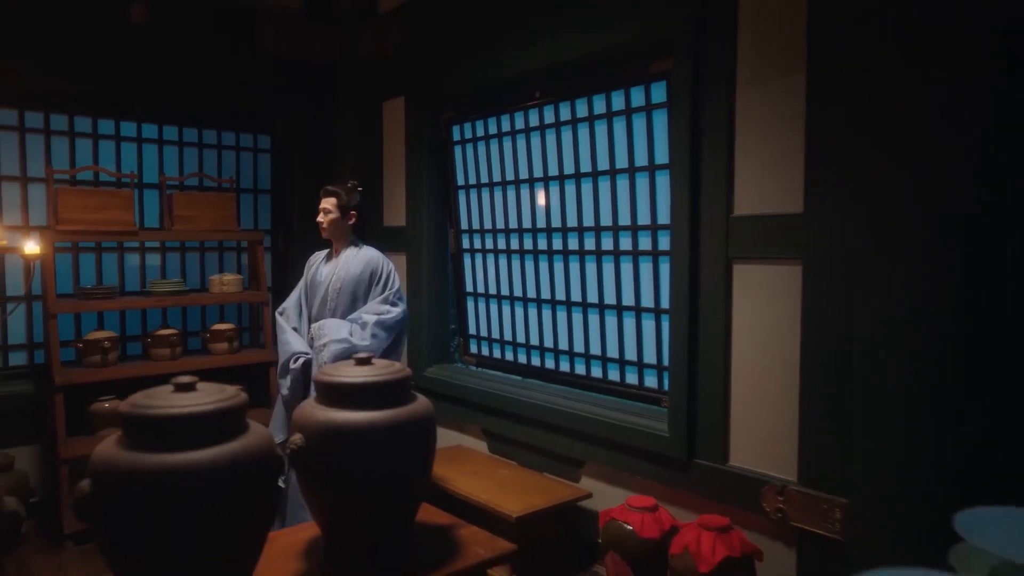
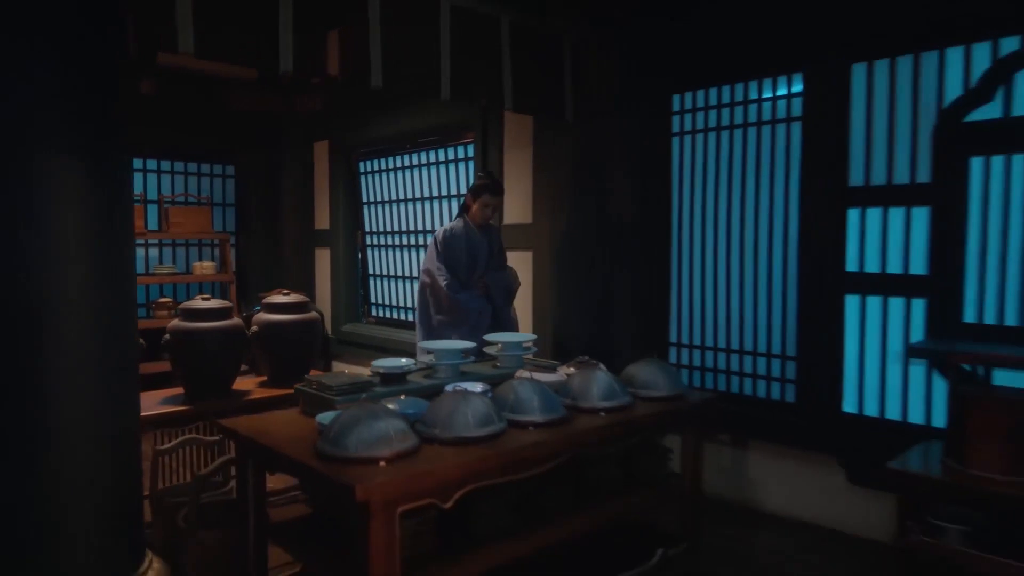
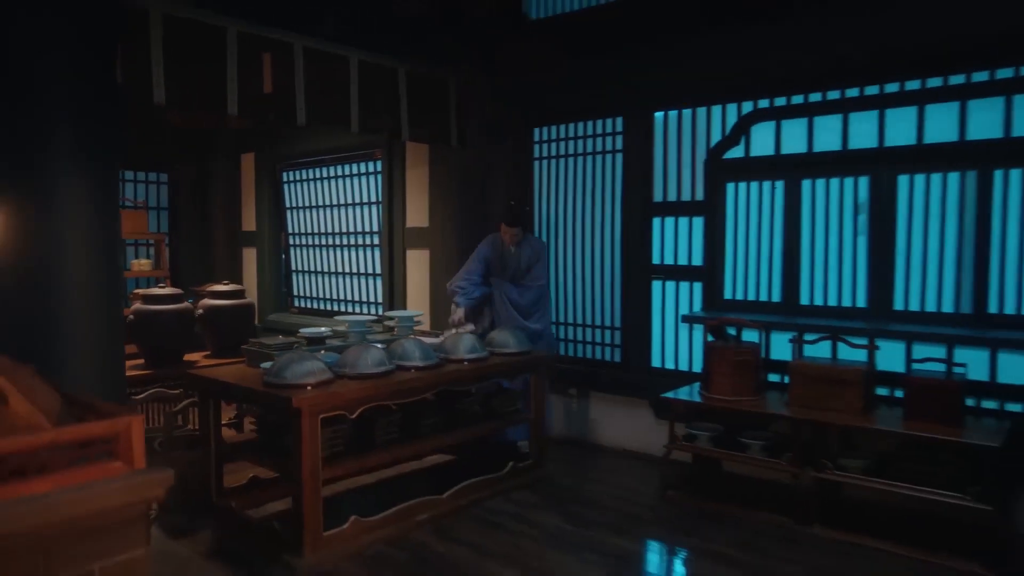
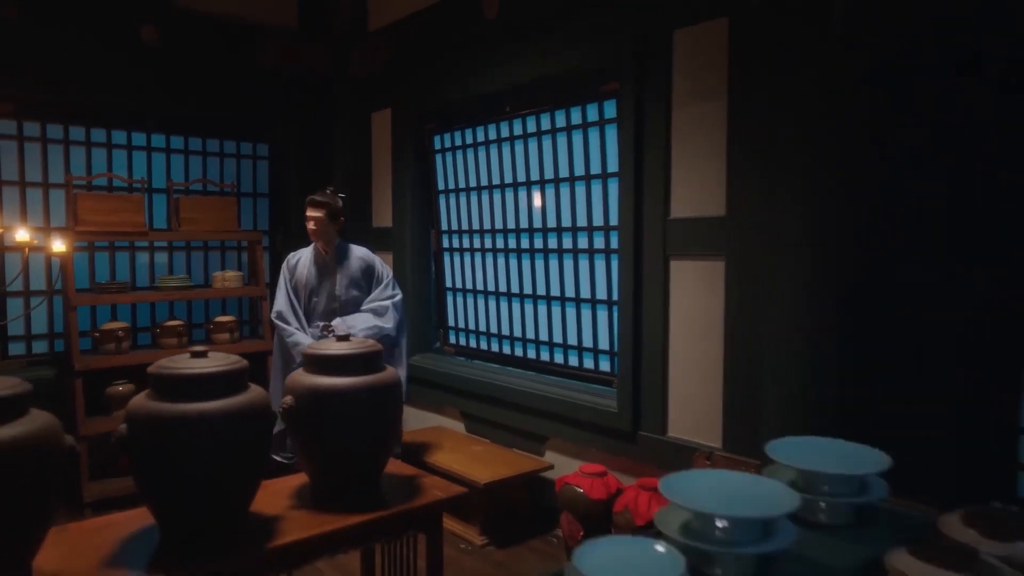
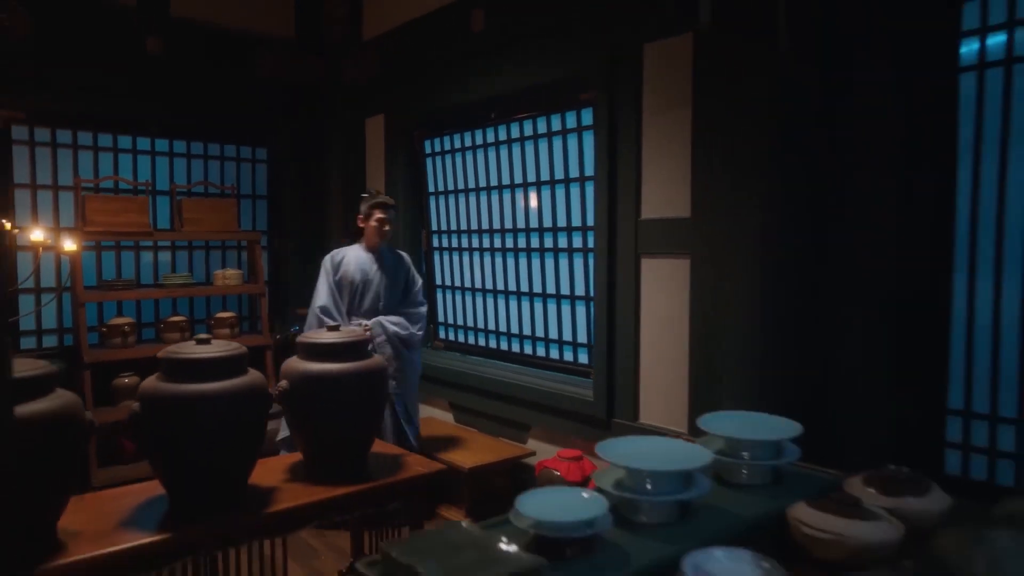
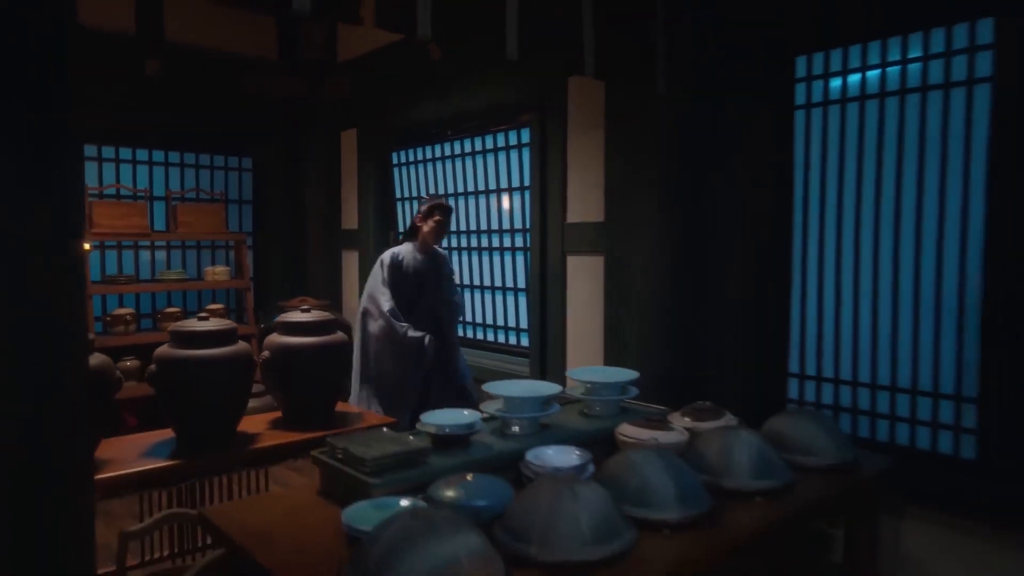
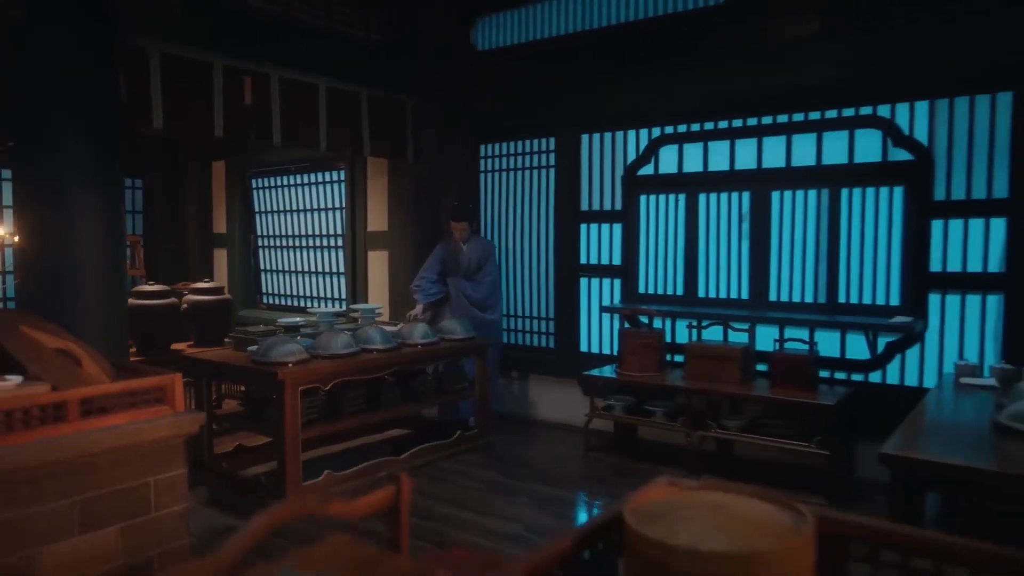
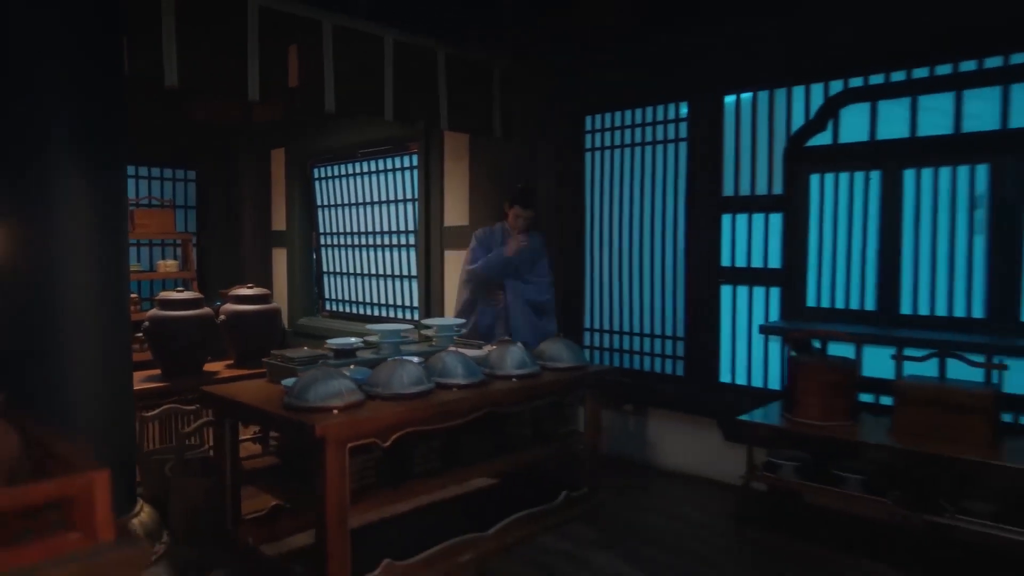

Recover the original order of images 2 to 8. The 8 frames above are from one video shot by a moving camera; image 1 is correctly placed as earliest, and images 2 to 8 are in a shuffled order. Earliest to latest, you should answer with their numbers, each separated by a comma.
4, 5, 6, 2, 8, 3, 7
